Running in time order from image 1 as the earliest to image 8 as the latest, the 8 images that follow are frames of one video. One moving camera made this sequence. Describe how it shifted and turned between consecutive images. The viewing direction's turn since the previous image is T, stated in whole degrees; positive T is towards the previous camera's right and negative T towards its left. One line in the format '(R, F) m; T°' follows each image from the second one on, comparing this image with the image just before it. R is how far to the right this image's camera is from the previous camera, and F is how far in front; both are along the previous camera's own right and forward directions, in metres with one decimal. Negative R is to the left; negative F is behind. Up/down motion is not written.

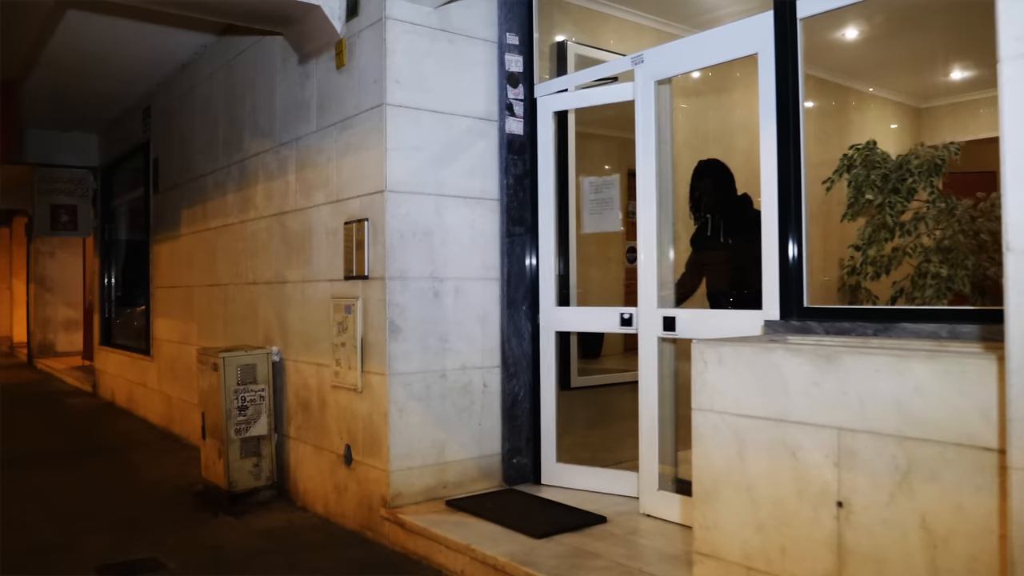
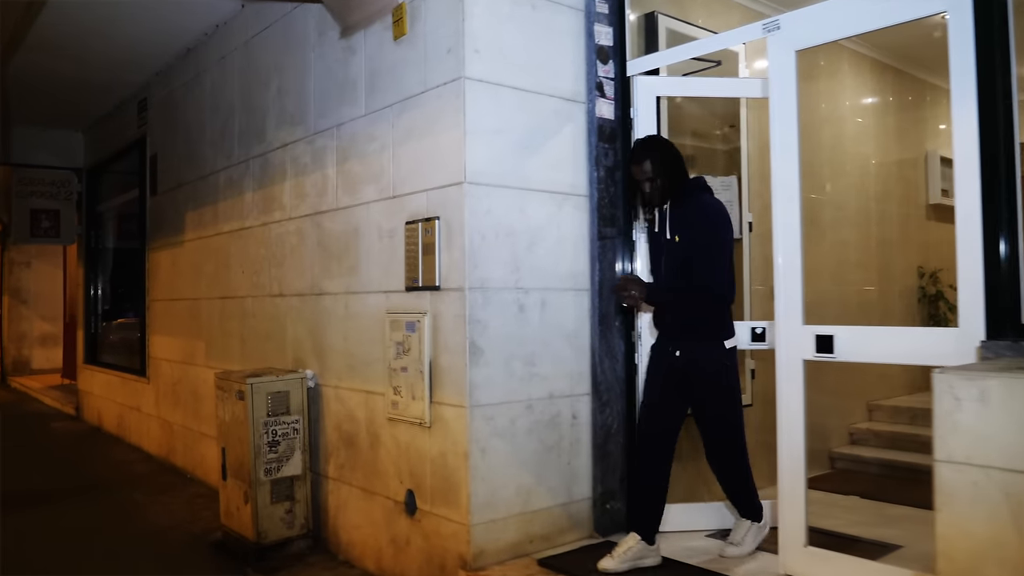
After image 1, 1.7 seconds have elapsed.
(-0.5, +0.7) m; +2°
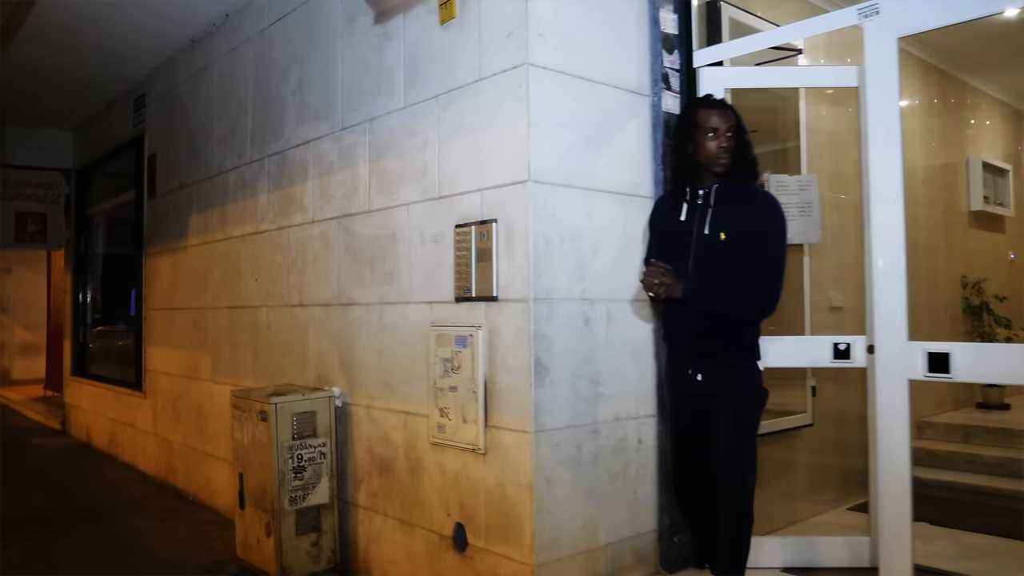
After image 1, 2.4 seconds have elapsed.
(-0.3, +0.3) m; +1°
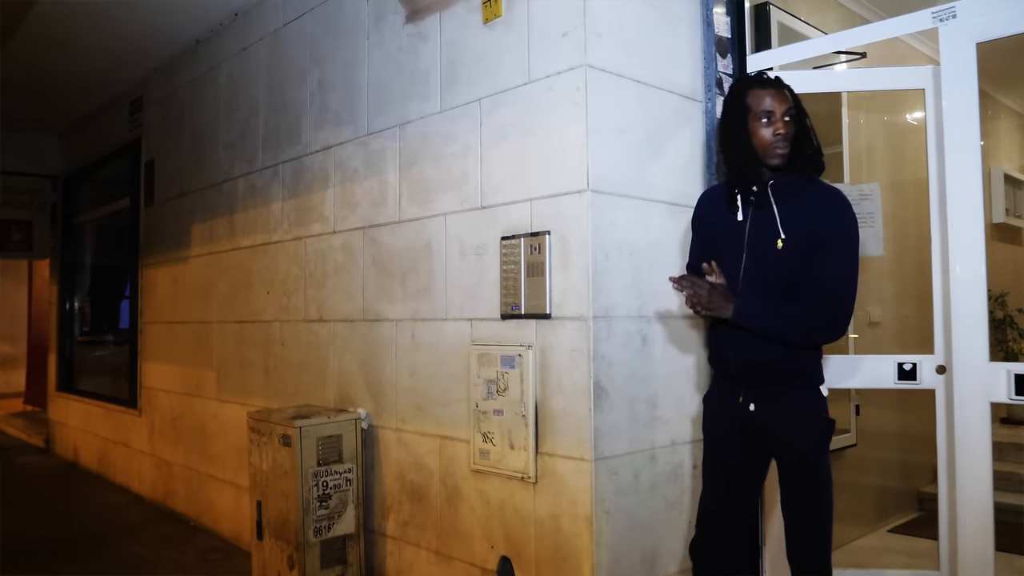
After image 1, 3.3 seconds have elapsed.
(-0.3, +0.2) m; +2°
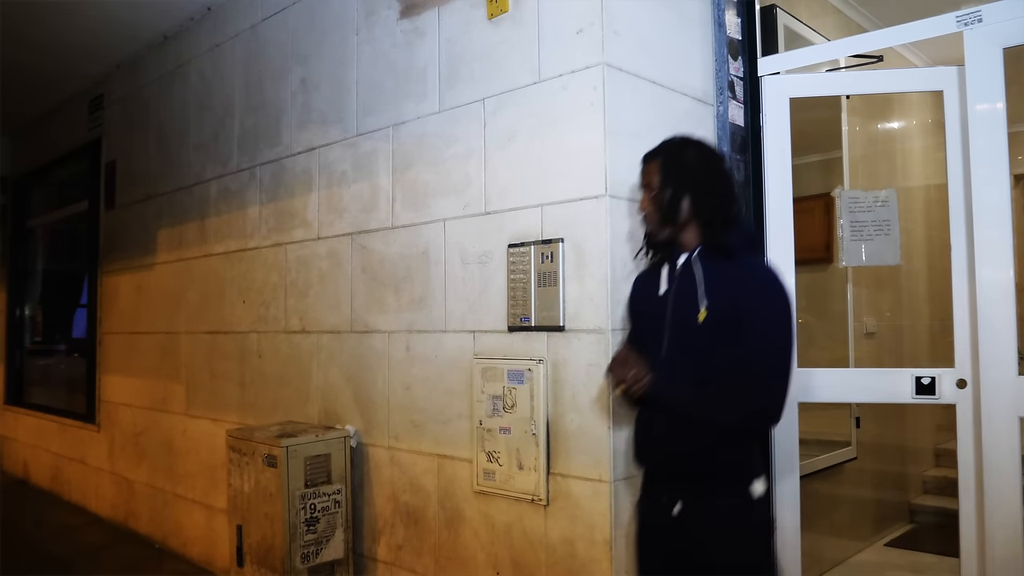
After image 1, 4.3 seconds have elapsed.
(-0.2, +0.2) m; +3°
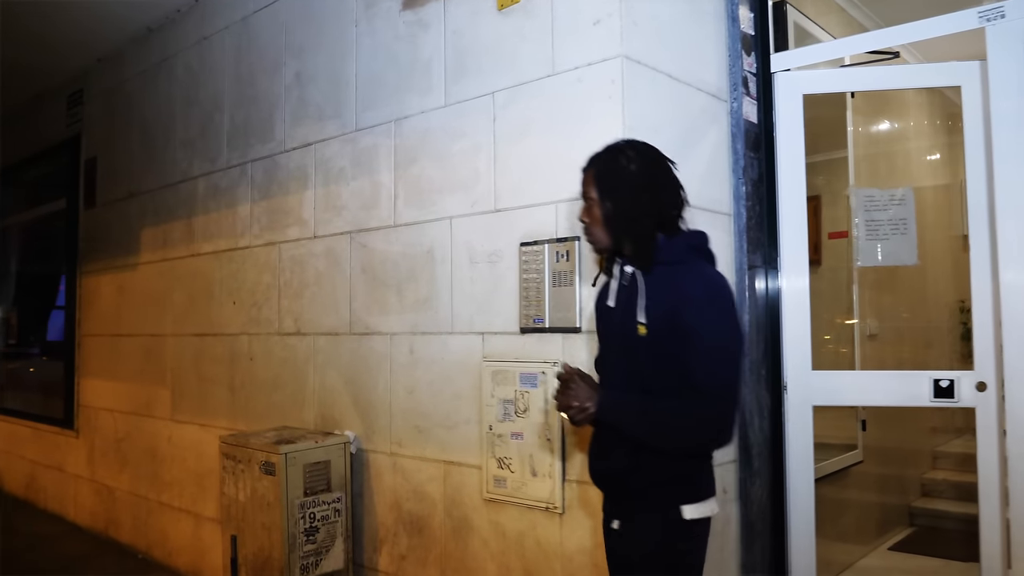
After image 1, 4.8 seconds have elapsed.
(-0.1, +0.1) m; +2°
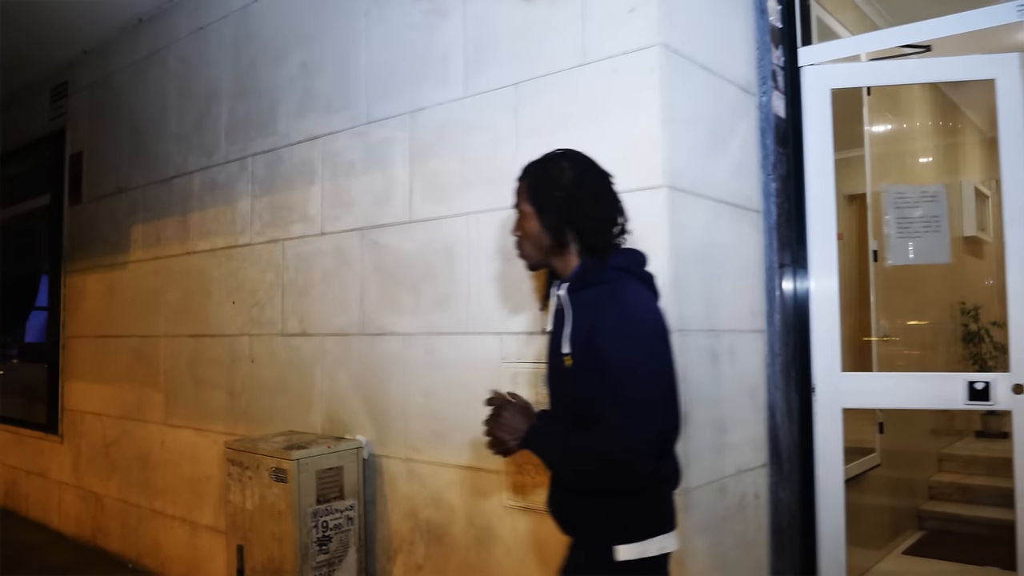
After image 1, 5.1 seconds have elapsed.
(-0.2, +0.1) m; +2°
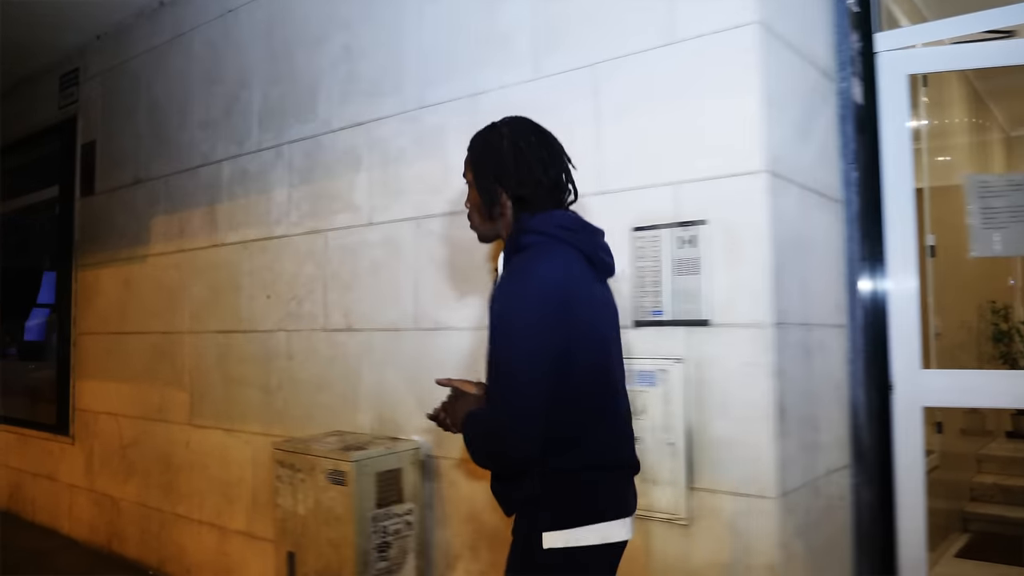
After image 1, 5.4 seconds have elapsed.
(-0.3, +0.1) m; +1°
